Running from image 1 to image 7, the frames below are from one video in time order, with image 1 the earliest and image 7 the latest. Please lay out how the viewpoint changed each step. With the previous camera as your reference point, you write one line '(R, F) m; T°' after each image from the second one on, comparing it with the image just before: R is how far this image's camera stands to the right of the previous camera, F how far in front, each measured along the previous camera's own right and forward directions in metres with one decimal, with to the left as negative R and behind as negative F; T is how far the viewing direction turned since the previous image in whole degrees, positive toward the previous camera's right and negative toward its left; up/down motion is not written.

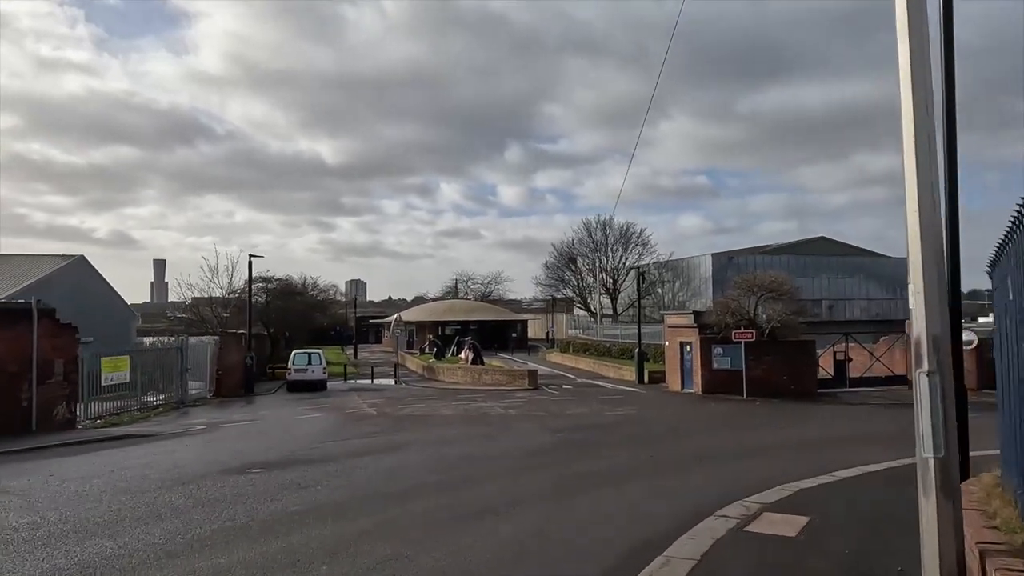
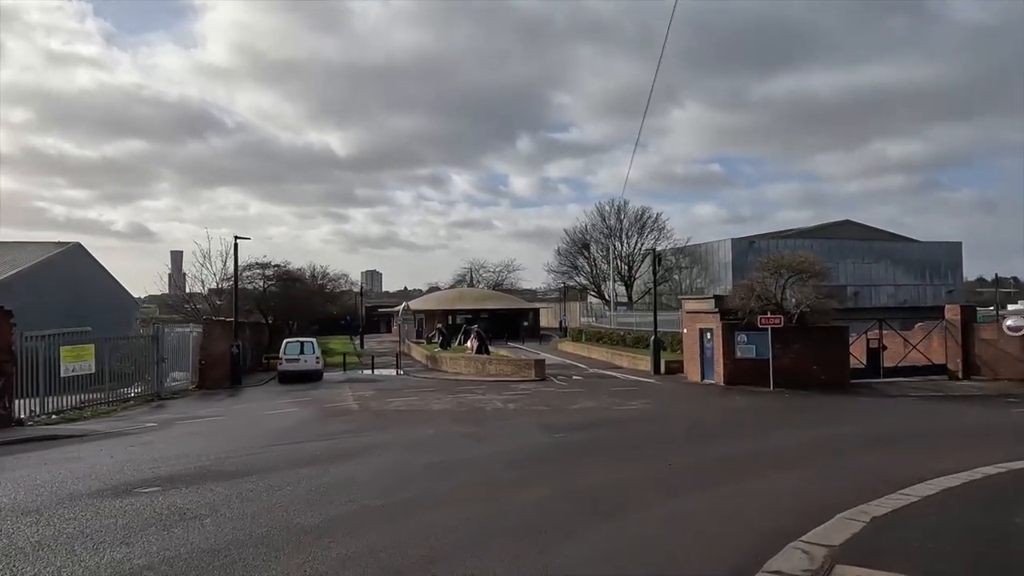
(+0.4, +2.3) m; -1°
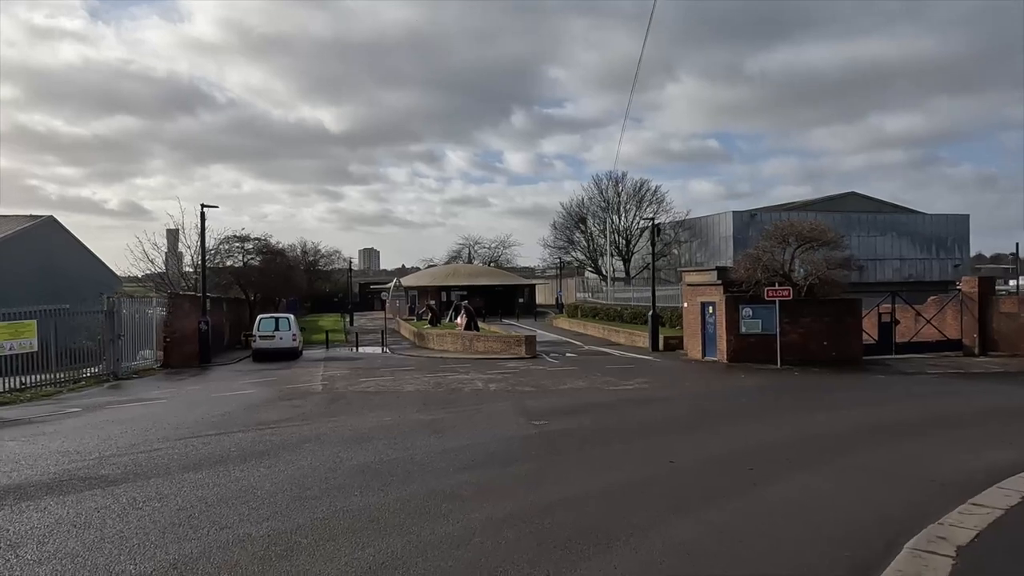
(+0.4, +2.0) m; 0°
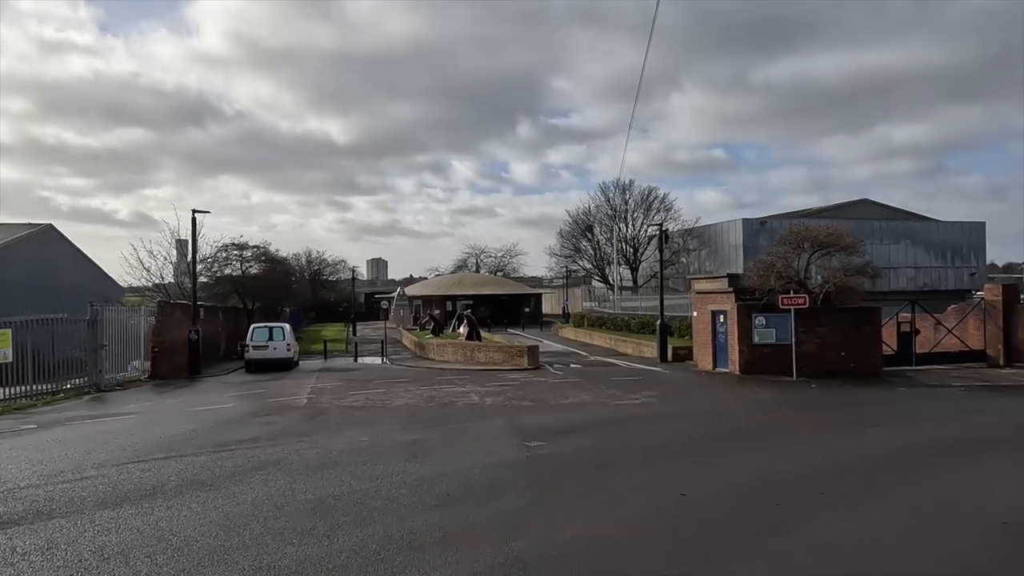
(+0.2, +1.1) m; -1°
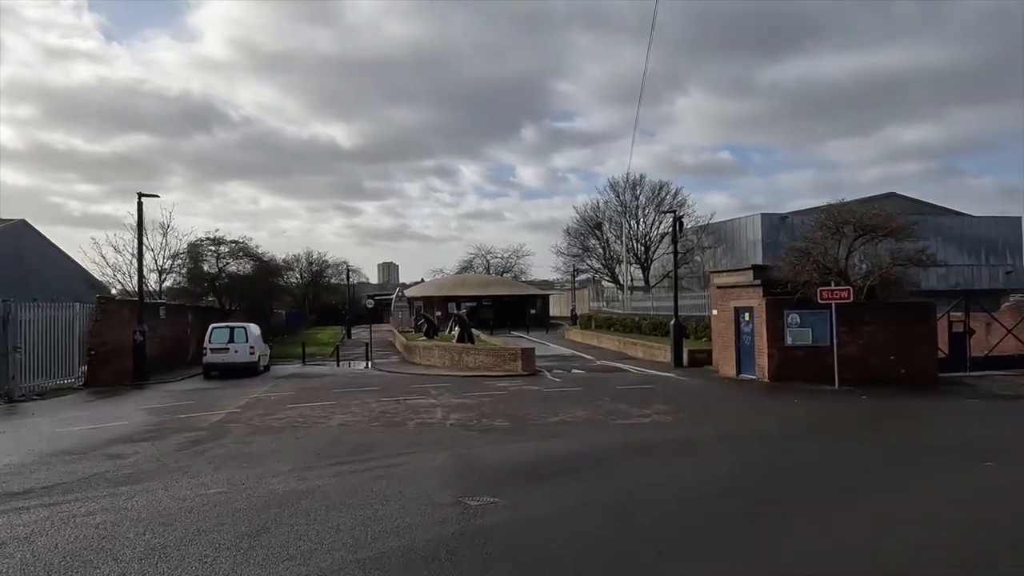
(+0.6, +3.5) m; -1°
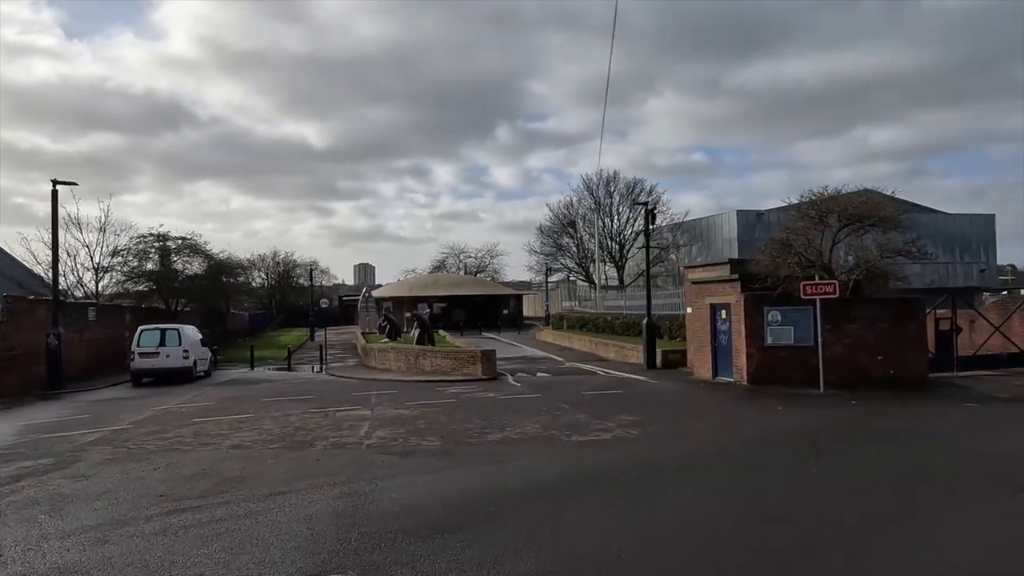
(+0.5, +1.9) m; +2°
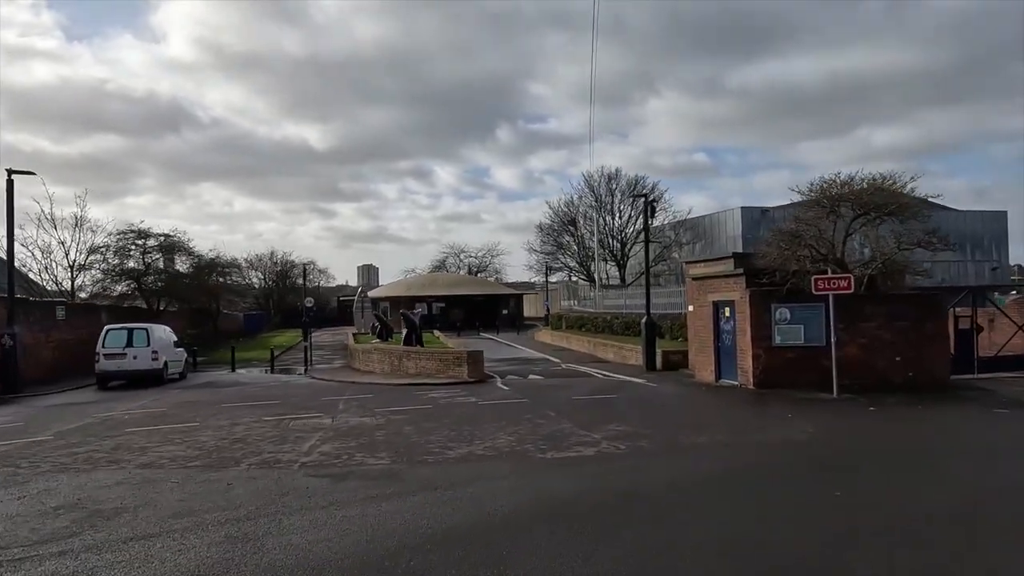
(+0.4, +1.4) m; 0°
